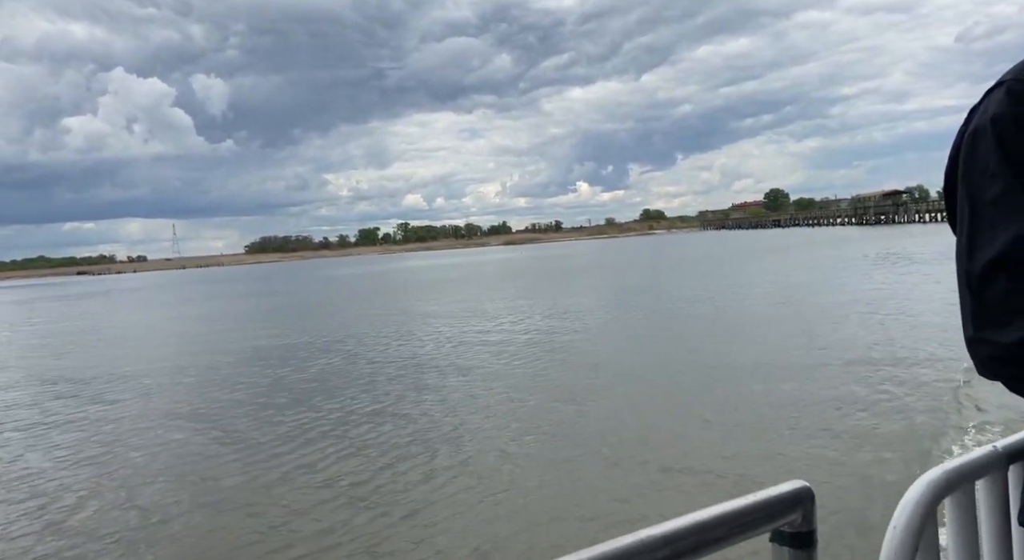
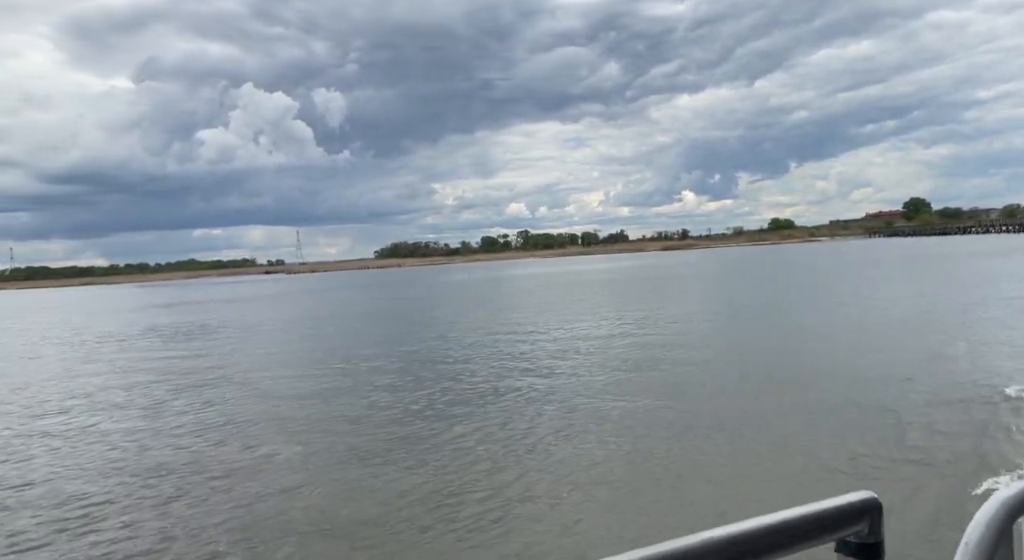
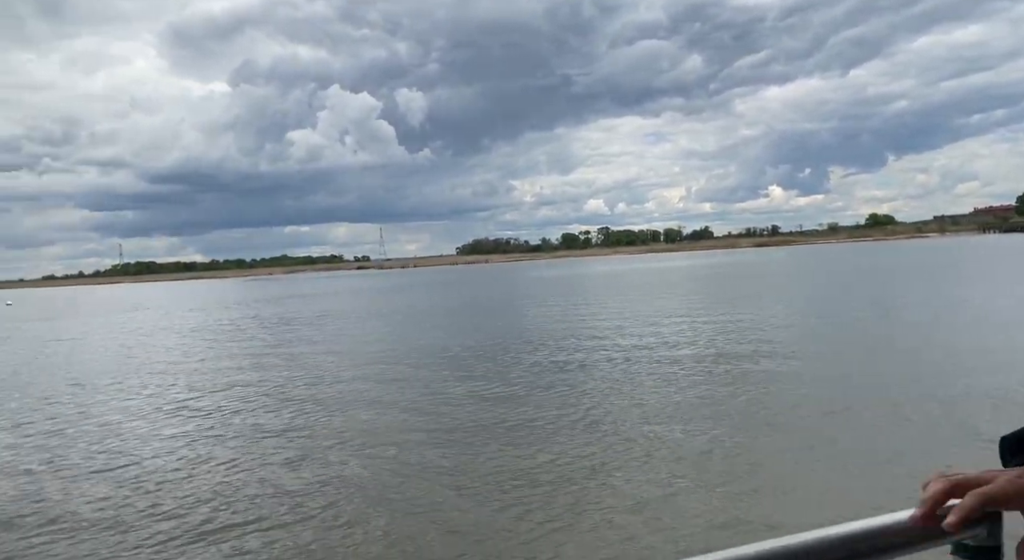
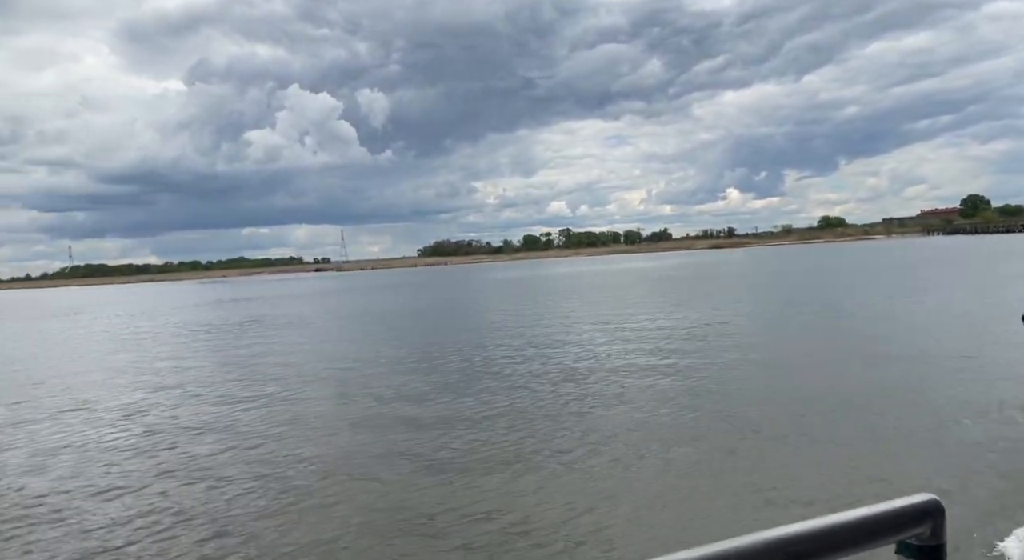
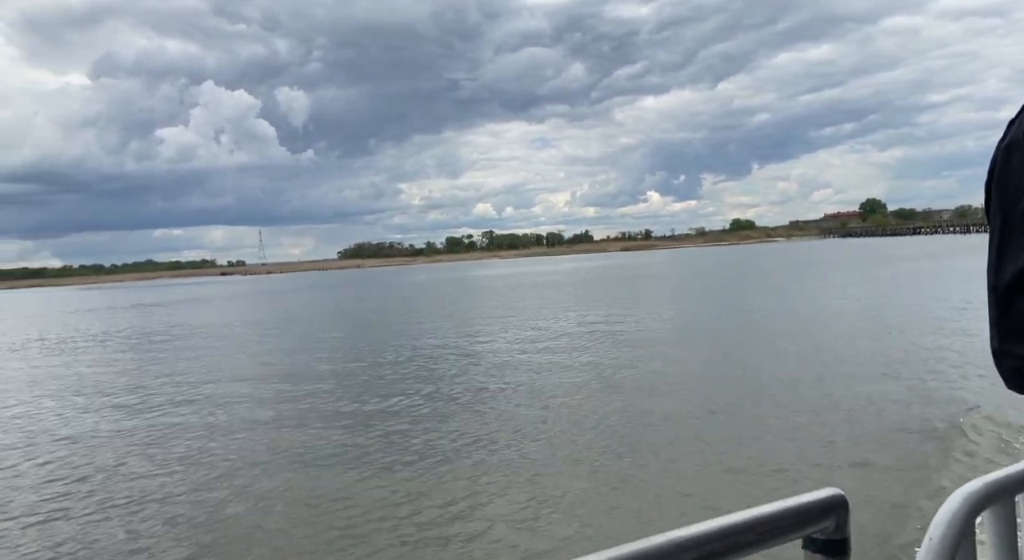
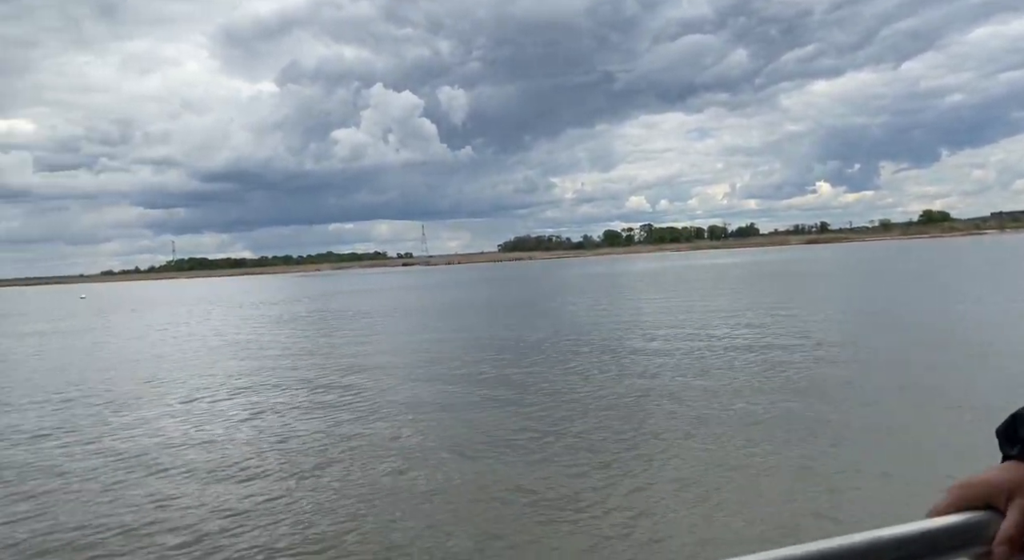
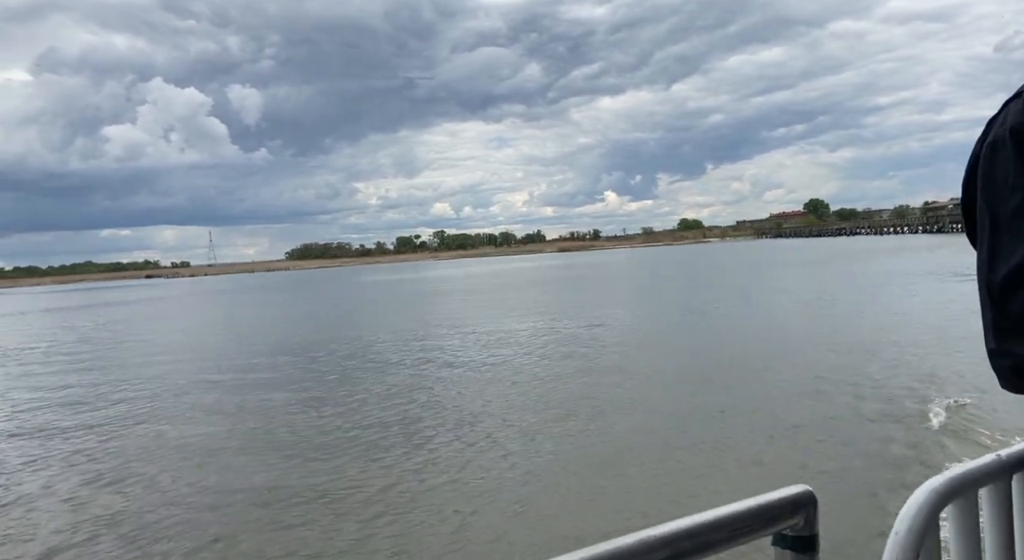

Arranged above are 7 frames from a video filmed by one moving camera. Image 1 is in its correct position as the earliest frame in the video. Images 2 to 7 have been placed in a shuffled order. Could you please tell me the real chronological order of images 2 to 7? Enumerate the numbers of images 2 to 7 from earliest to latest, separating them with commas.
7, 5, 2, 4, 3, 6
